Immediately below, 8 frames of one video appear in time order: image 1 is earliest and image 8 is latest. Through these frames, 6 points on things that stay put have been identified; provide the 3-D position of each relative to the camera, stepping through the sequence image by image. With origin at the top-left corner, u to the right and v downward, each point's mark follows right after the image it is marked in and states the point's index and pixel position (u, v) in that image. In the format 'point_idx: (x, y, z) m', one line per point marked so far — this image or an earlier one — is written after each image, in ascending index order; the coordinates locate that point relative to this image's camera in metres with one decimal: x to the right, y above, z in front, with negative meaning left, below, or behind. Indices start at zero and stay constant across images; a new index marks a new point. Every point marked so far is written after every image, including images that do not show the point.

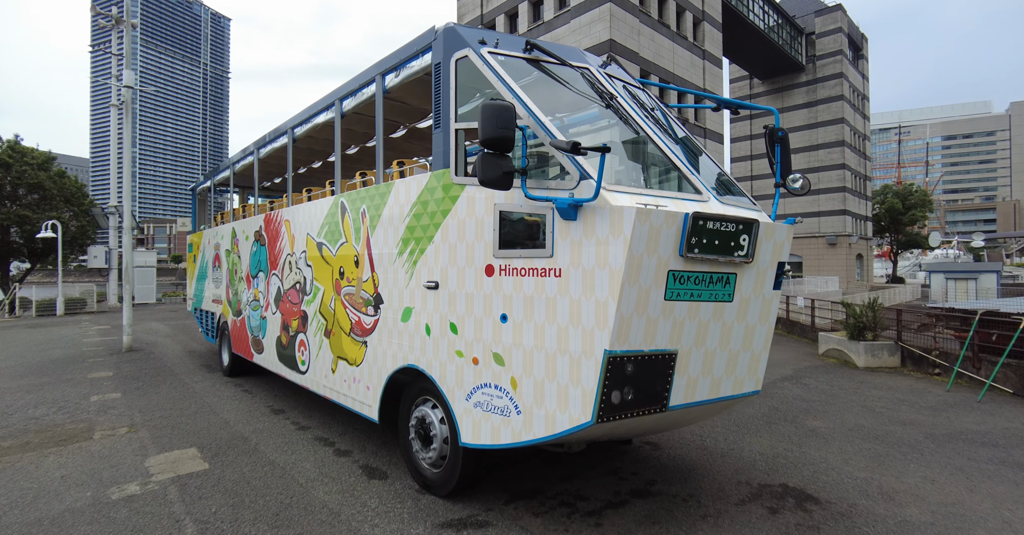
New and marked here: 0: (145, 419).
0: (-4.4, -1.9, +6.2) m
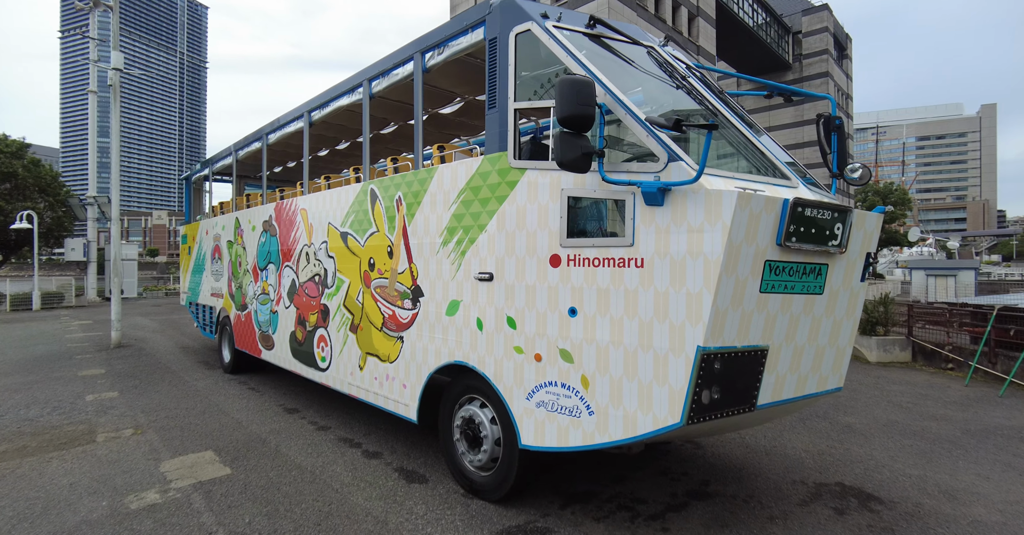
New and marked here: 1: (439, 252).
0: (-4.1, -1.7, +5.8) m
1: (-0.6, +0.1, +4.1) m
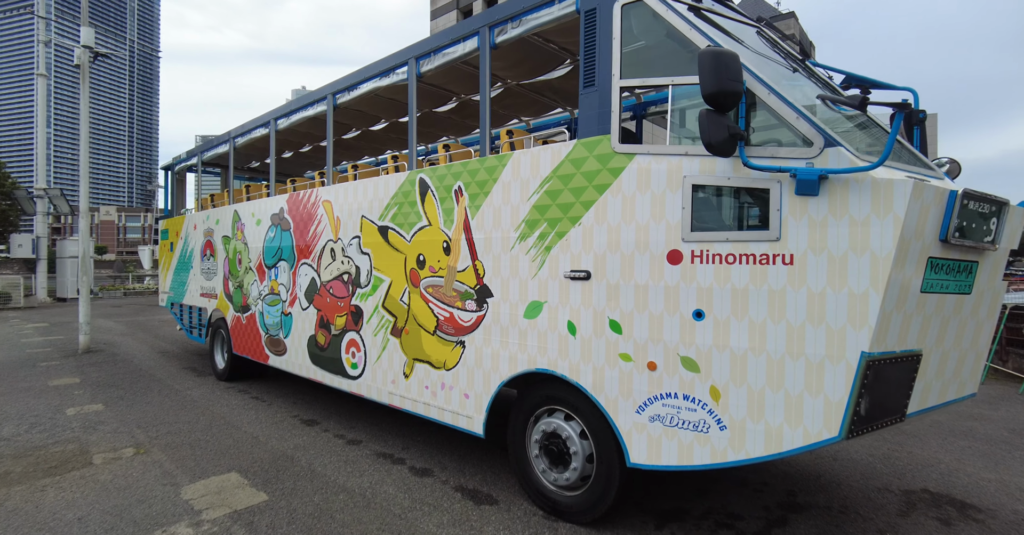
0: (-3.6, -1.7, +5.2) m
1: (0.0, +0.1, +3.7) m
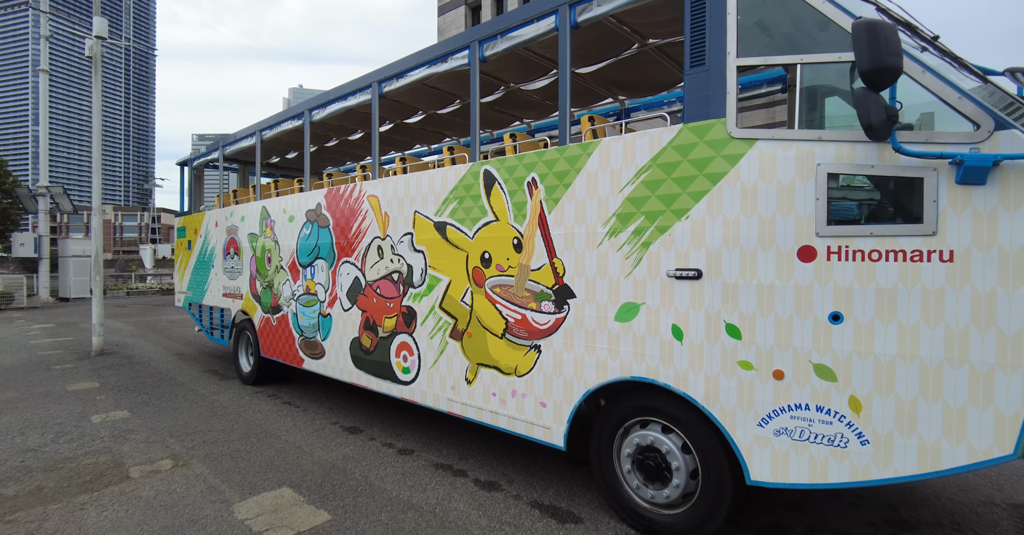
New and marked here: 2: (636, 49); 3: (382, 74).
0: (-3.1, -1.7, +4.9) m
1: (+0.6, +0.1, +3.4) m
2: (+1.2, +2.0, +4.7) m
3: (-1.3, +2.0, +5.2) m
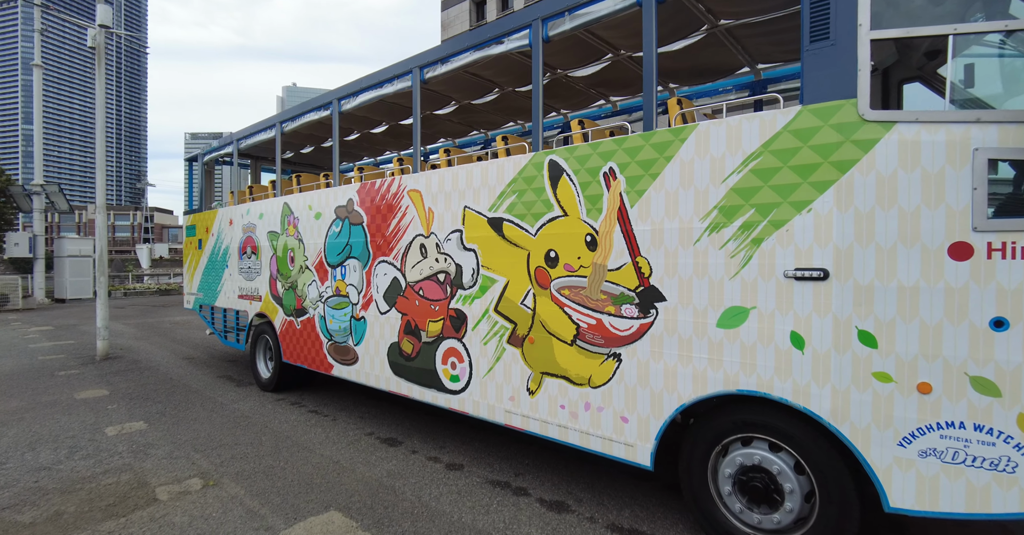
0: (-2.6, -1.7, +4.5) m
1: (+1.1, +0.2, +3.0) m
2: (+1.6, +2.0, +4.4) m
3: (-0.9, +2.0, +4.9) m
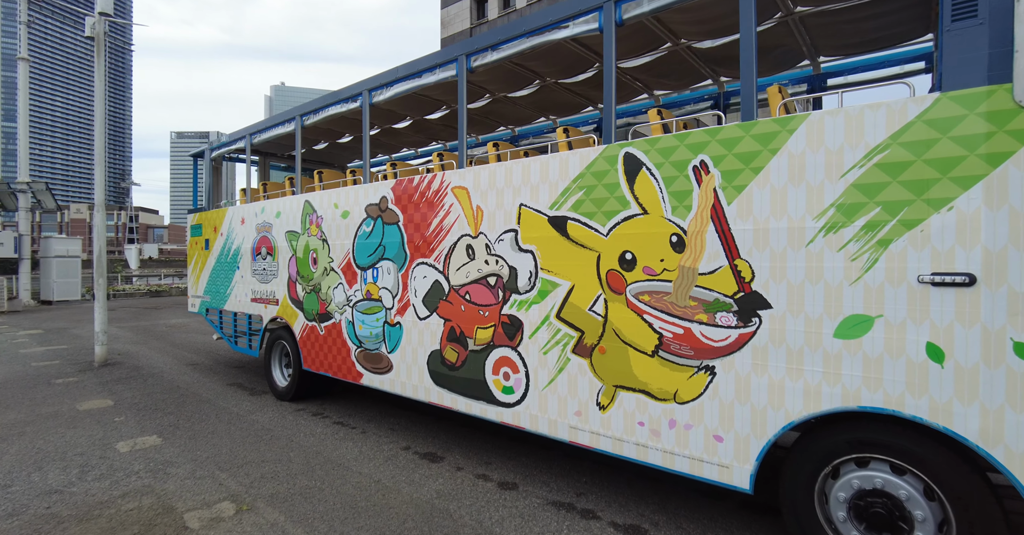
0: (-2.1, -1.7, +4.1) m
1: (+1.6, +0.1, +2.7) m
2: (+2.1, +2.0, +4.1) m
3: (-0.4, +2.0, +4.5) m
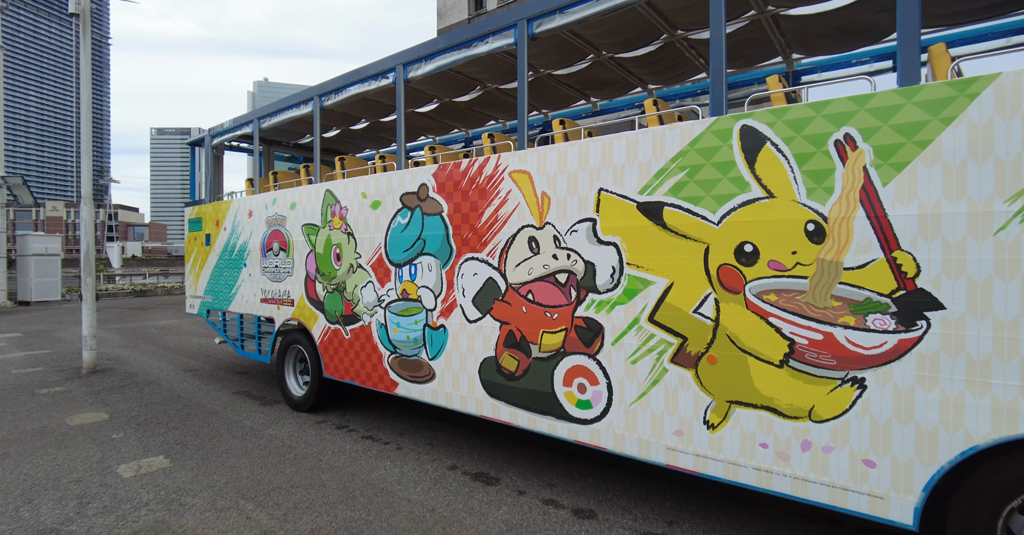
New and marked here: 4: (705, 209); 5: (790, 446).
0: (-1.6, -1.7, +3.5) m
1: (+2.2, +0.2, +2.2) m
2: (+2.6, +2.0, +3.6) m
3: (+0.1, +2.0, +4.0) m
4: (+1.1, +0.3, +3.0) m
5: (+1.5, -1.0, +2.7) m
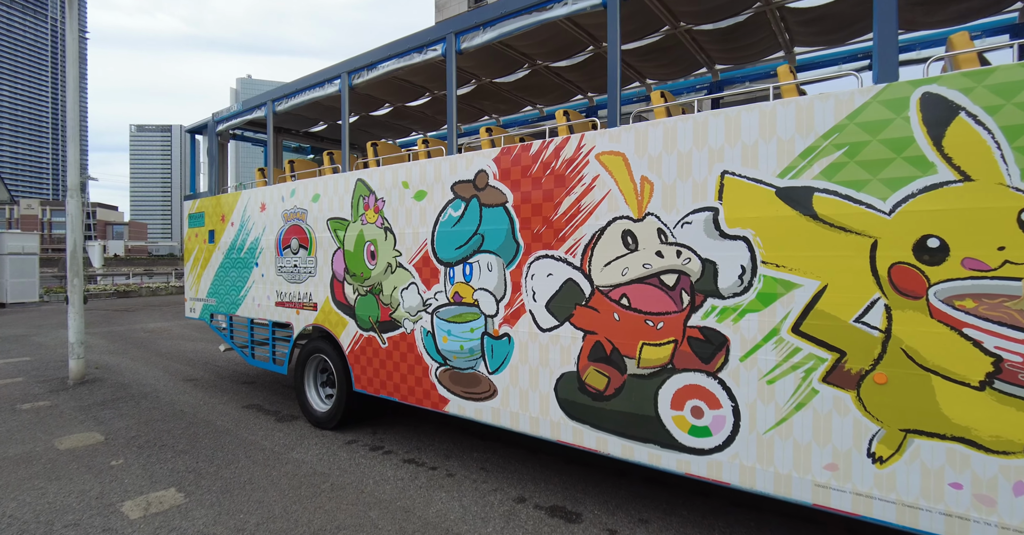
0: (-1.0, -1.7, +2.8) m
1: (+2.8, +0.2, +1.7) m
2: (+3.2, +2.1, +3.1) m
3: (+0.7, +2.0, +3.4) m
4: (+1.7, +0.4, +2.4) m
5: (+2.1, -0.9, +2.2) m
